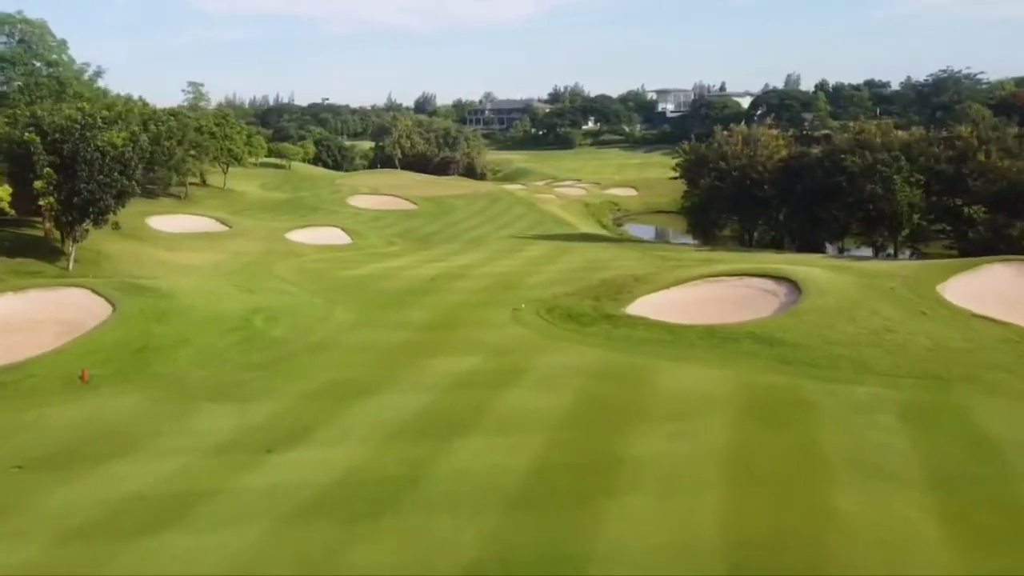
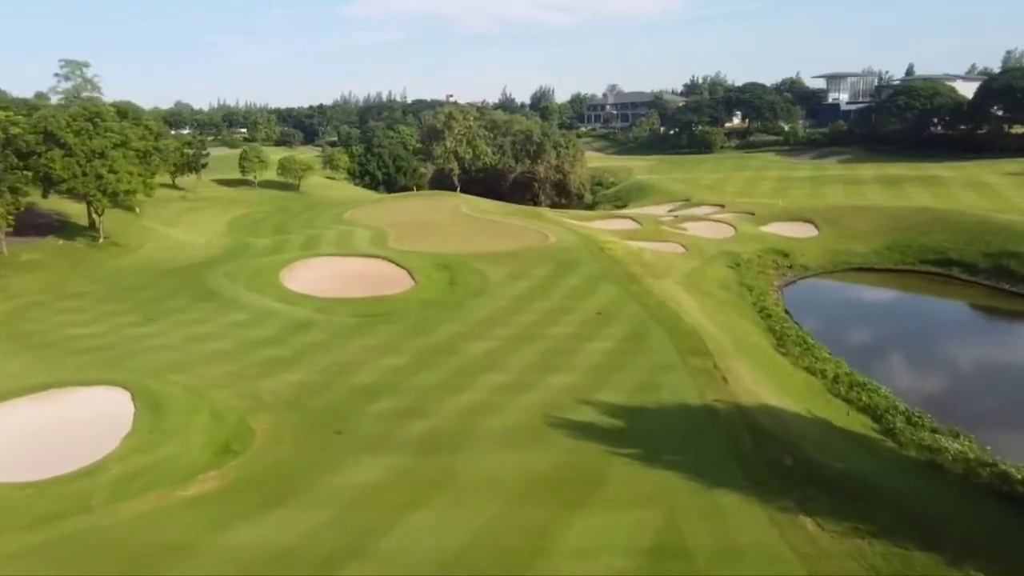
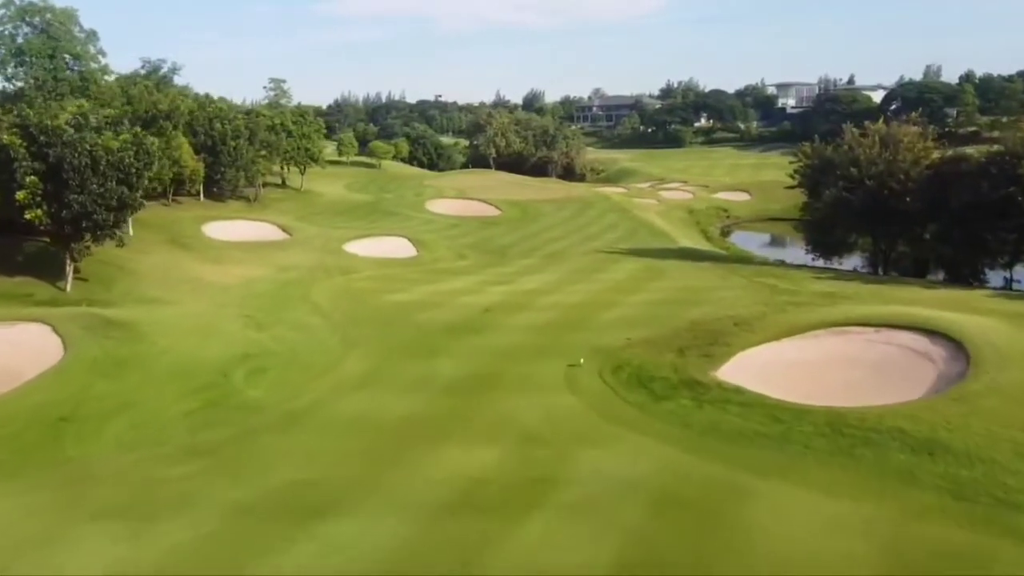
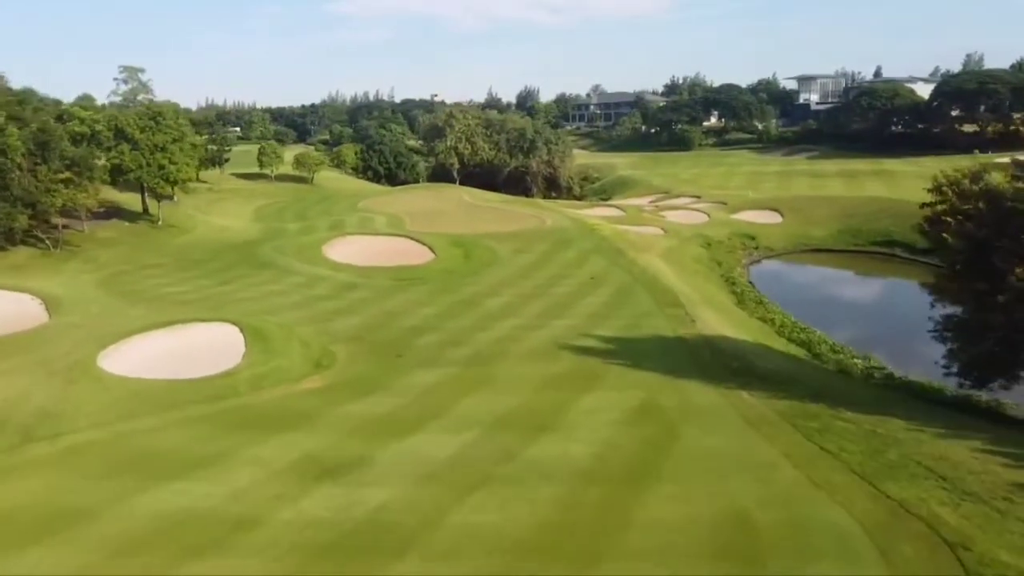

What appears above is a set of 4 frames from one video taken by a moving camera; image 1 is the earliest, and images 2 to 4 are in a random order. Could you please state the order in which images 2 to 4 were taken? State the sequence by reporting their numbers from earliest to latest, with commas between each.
3, 4, 2
